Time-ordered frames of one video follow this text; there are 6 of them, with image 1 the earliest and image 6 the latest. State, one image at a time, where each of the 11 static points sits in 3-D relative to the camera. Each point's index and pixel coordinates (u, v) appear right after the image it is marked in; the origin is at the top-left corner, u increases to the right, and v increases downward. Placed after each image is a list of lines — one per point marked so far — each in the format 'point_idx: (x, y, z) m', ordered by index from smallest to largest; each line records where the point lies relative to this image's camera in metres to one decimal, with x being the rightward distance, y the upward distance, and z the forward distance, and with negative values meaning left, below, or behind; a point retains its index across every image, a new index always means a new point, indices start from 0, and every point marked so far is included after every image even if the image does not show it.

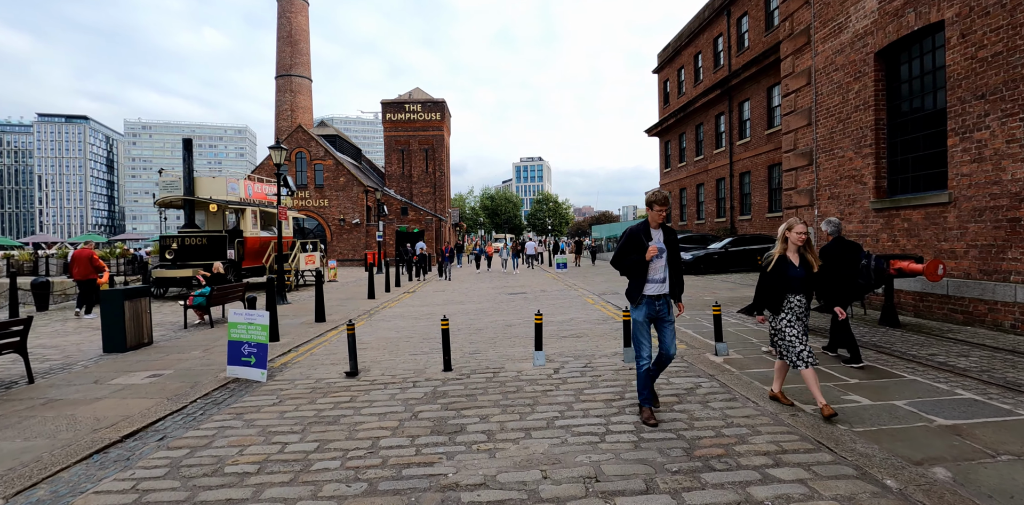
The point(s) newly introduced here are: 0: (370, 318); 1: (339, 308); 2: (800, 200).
0: (-3.4, -1.6, +12.0) m
1: (-5.0, -1.6, +14.3) m
2: (+7.4, +1.3, +12.8) m
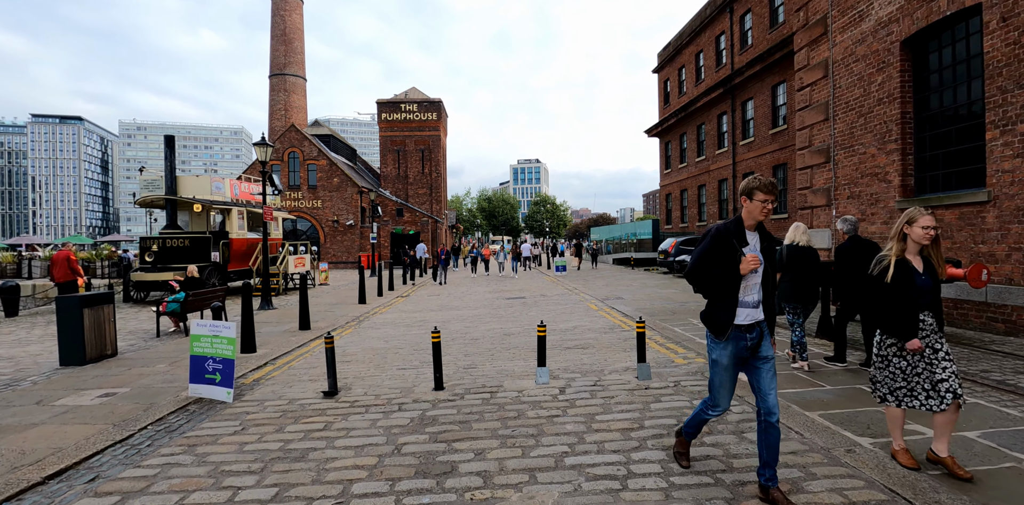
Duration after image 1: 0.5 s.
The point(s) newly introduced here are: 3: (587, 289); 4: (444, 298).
0: (-3.4, -1.7, +11.2) m
1: (-5.0, -1.7, +13.5) m
2: (+7.3, +1.3, +12.0) m
3: (+2.6, -1.3, +16.9) m
4: (-2.1, -1.4, +14.9) m
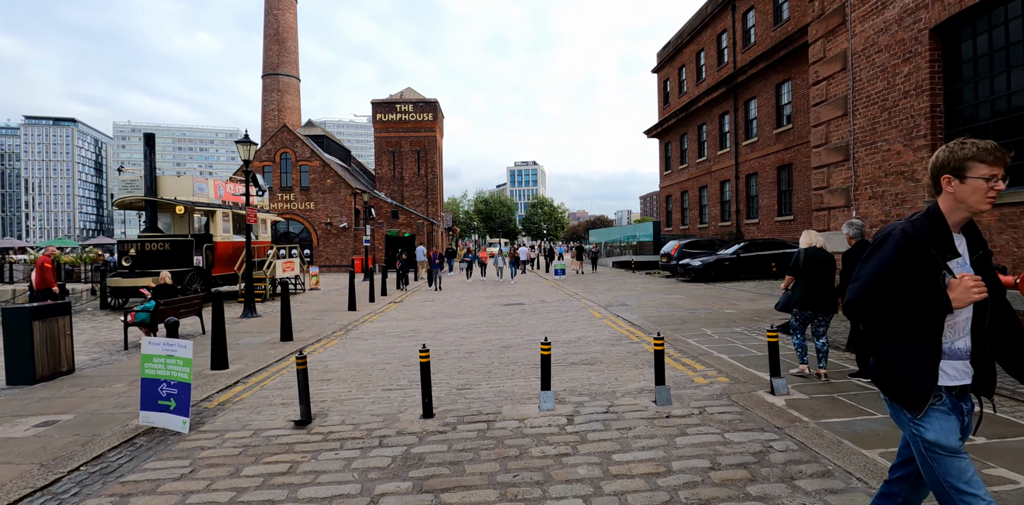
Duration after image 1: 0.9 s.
0: (-3.5, -1.8, +10.4) m
1: (-5.0, -1.8, +12.7) m
2: (+7.3, +1.2, +11.3) m
3: (+2.5, -1.4, +16.2) m
4: (-2.1, -1.5, +14.2) m
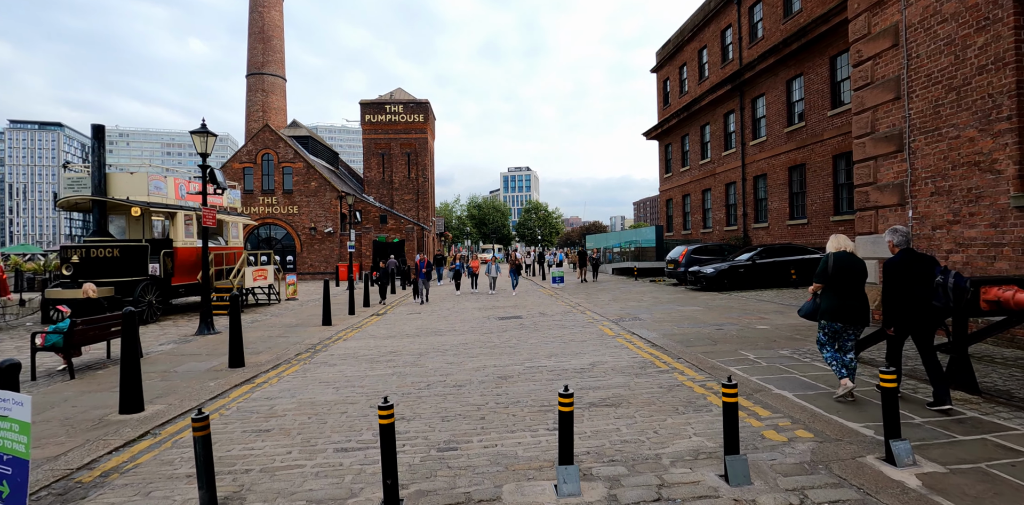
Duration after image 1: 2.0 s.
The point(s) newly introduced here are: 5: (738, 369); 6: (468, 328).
0: (-3.5, -1.9, +8.7) m
1: (-5.1, -1.9, +10.9) m
2: (+7.2, +1.1, +9.7) m
3: (+2.4, -1.6, +14.5) m
4: (-2.2, -1.7, +12.4) m
5: (+3.1, -1.6, +6.8) m
6: (-1.0, -1.7, +11.1) m
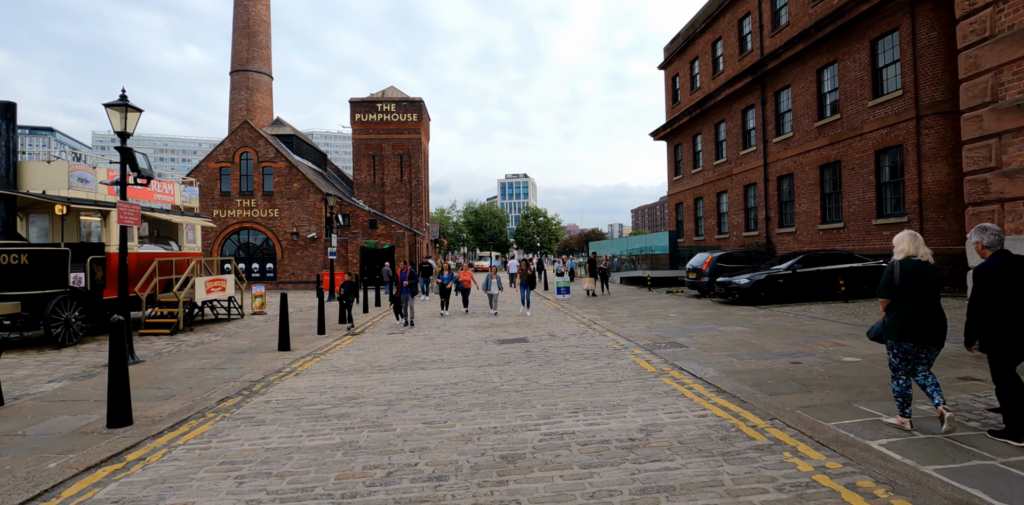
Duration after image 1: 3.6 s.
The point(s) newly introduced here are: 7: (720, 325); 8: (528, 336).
0: (-3.4, -2.0, +6.1) m
1: (-5.0, -2.0, +8.4) m
2: (+7.3, +0.9, +7.3) m
3: (+2.4, -1.7, +12.0) m
4: (-2.1, -1.8, +9.9) m
5: (+3.2, -1.6, +4.2) m
6: (-0.9, -1.8, +8.5) m
7: (+4.7, -1.6, +11.3) m
8: (+0.4, -1.7, +10.5) m
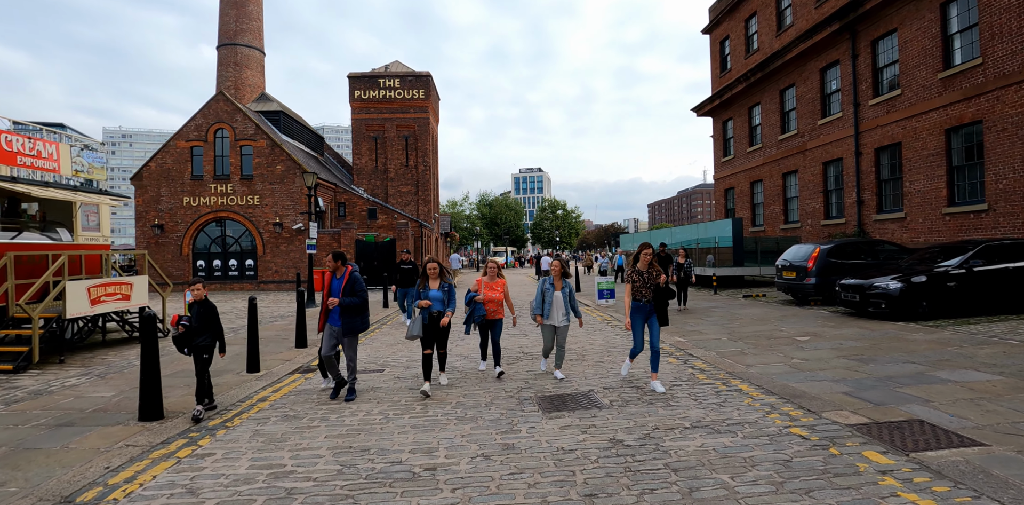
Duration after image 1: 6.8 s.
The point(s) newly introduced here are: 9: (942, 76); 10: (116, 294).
0: (-2.9, -1.8, +1.4) m
1: (-4.4, -1.9, +3.7) m
2: (+7.9, +1.1, +2.3) m
3: (+3.1, -1.6, +7.1) m
4: (-1.5, -1.6, +5.1) m
5: (+3.6, -1.5, -0.6) m
6: (-0.3, -1.7, +3.8) m
7: (+5.4, -1.5, +6.4) m
8: (+1.0, -1.6, +5.7) m
9: (+14.0, +5.8, +16.2) m
10: (-7.8, -0.8, +9.8) m
